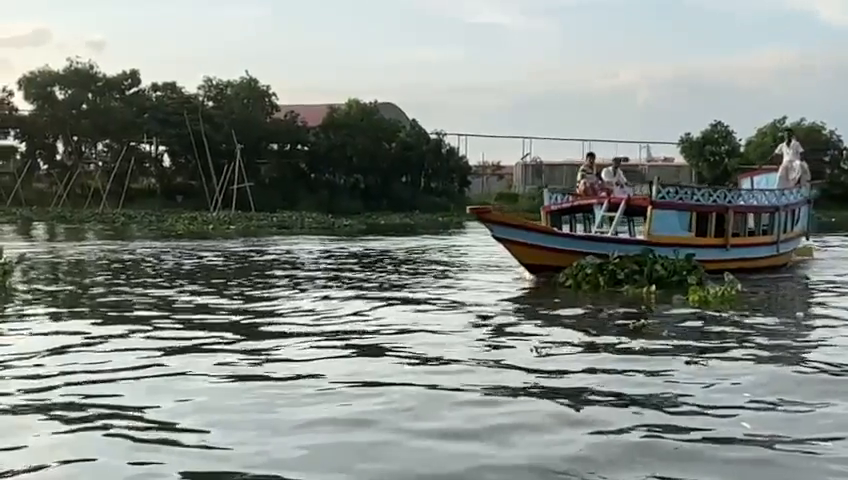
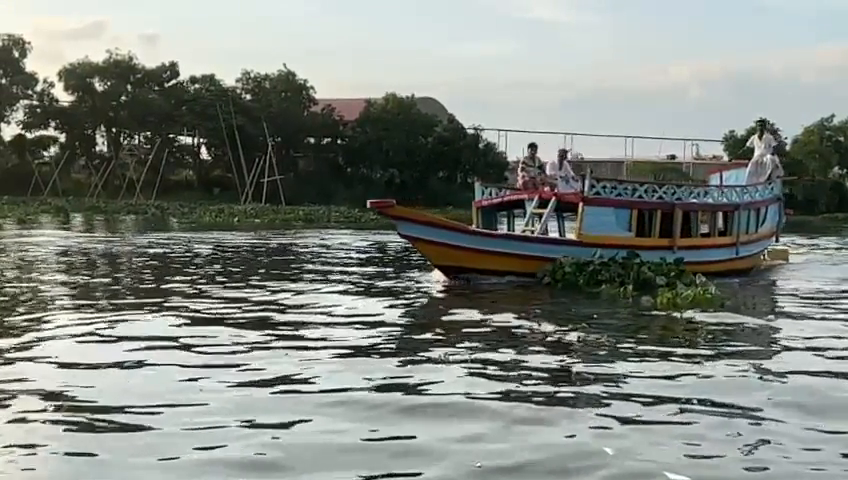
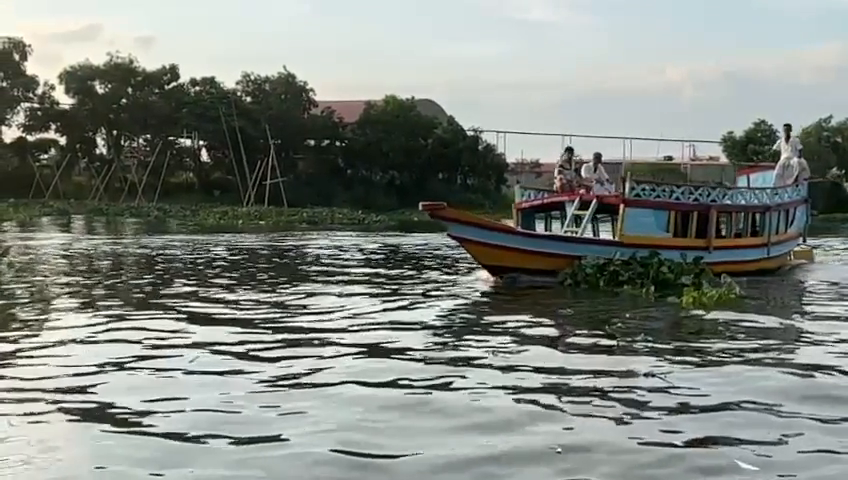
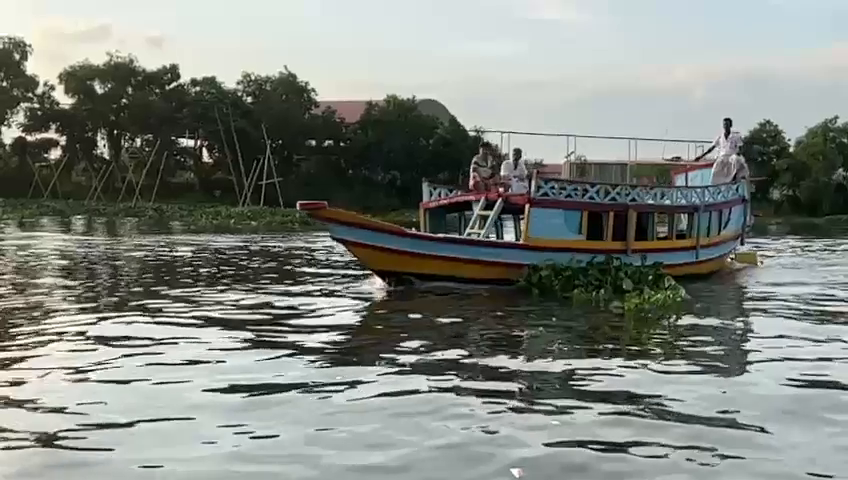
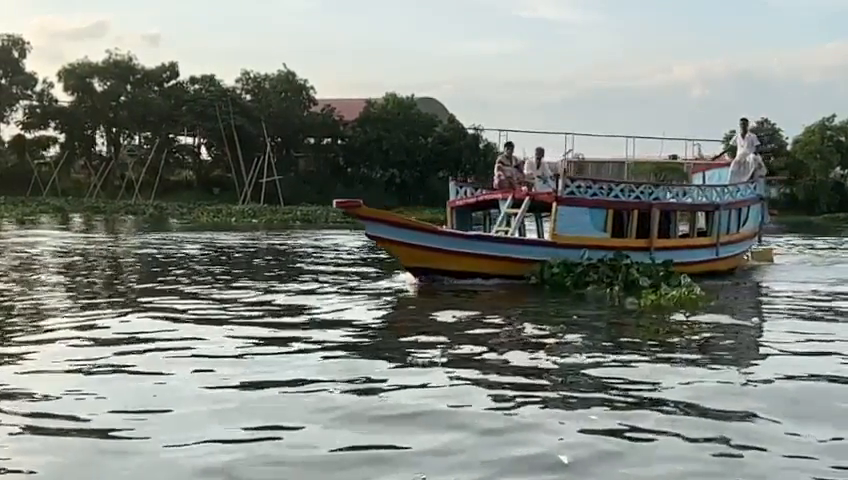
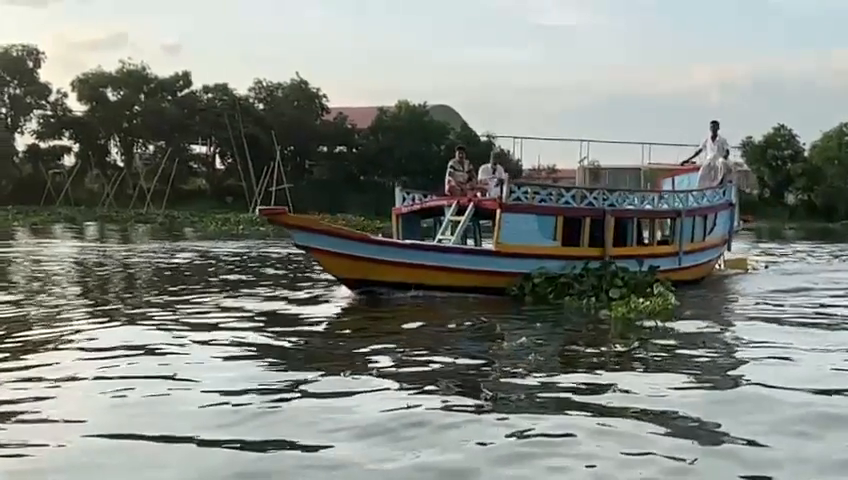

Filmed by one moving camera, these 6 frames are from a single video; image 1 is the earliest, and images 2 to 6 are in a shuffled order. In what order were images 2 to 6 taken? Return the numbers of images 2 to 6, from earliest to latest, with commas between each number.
3, 2, 5, 4, 6
